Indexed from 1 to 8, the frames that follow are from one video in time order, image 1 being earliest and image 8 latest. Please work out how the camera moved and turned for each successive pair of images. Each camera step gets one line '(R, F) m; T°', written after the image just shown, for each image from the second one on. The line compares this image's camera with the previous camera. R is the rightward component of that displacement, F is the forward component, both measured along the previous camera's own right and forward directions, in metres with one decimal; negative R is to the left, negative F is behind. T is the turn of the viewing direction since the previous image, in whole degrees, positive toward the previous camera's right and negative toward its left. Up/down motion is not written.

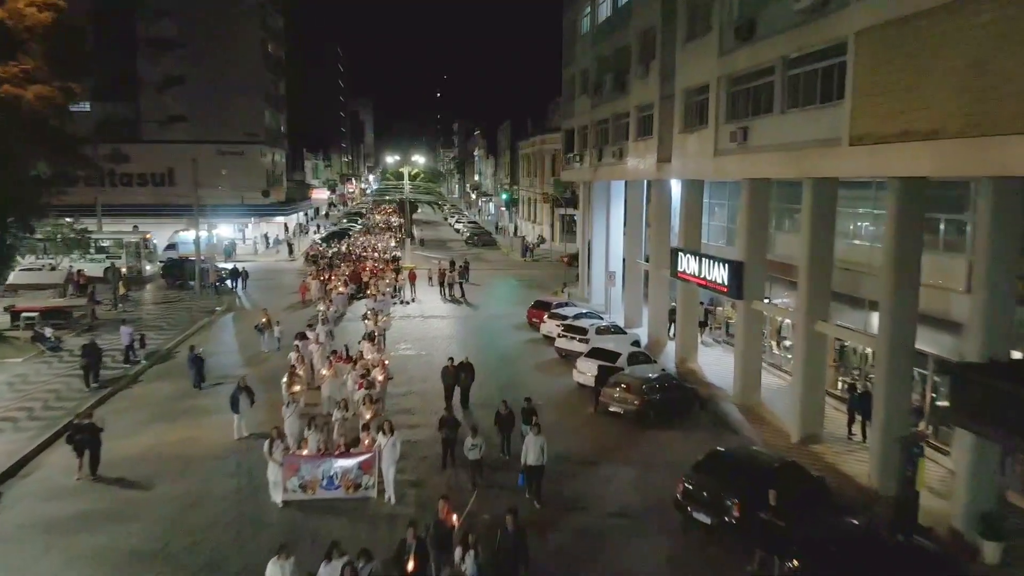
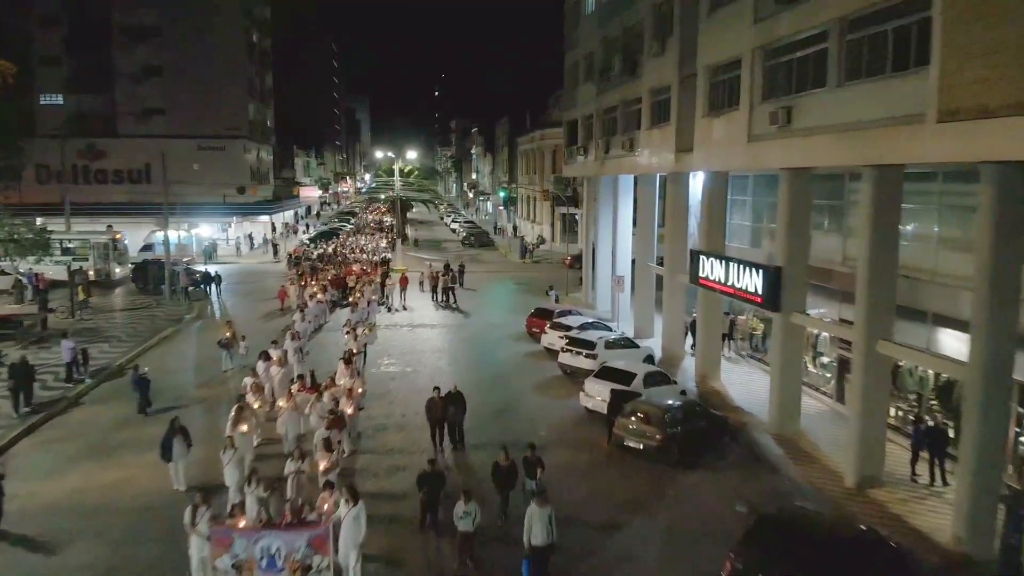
(0.0, +3.2) m; 0°
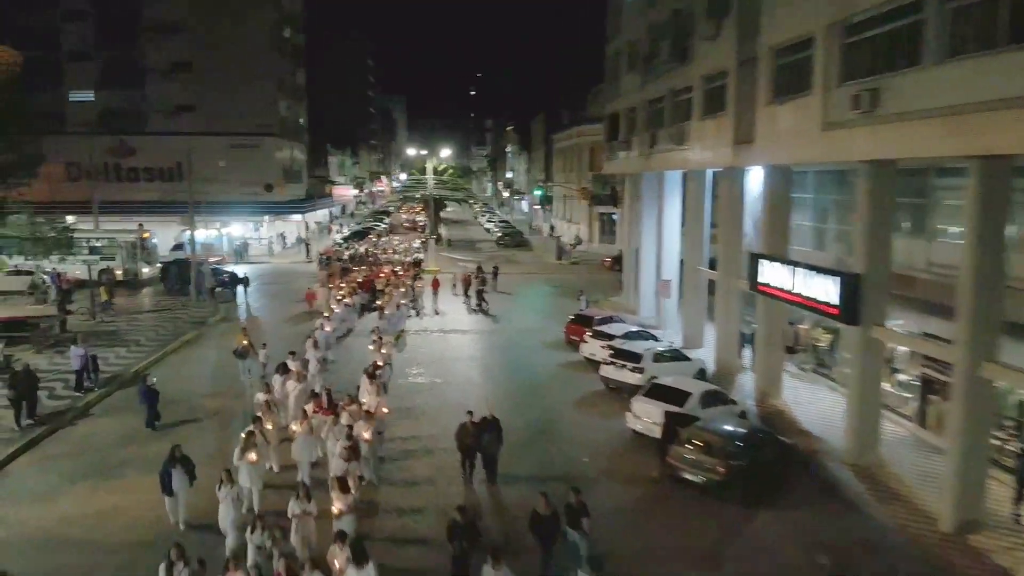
(-0.1, +1.9) m; -3°
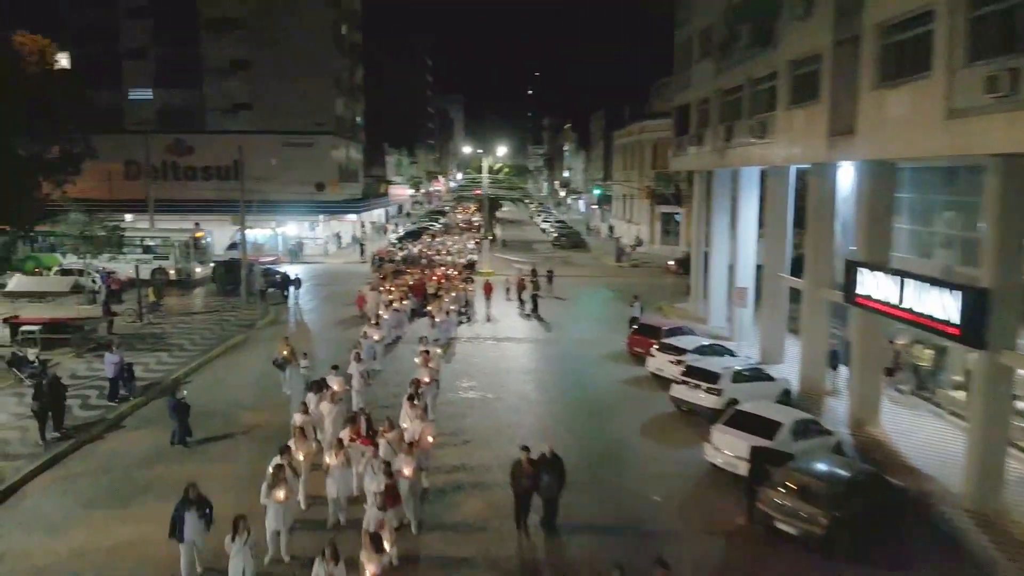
(-0.2, +1.9) m; -4°
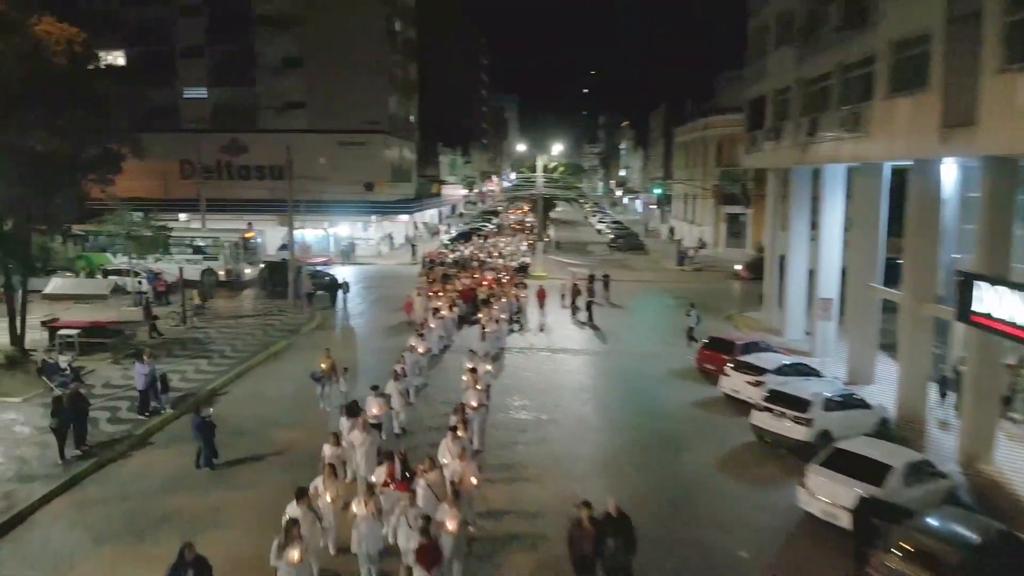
(-0.1, +1.8) m; -4°
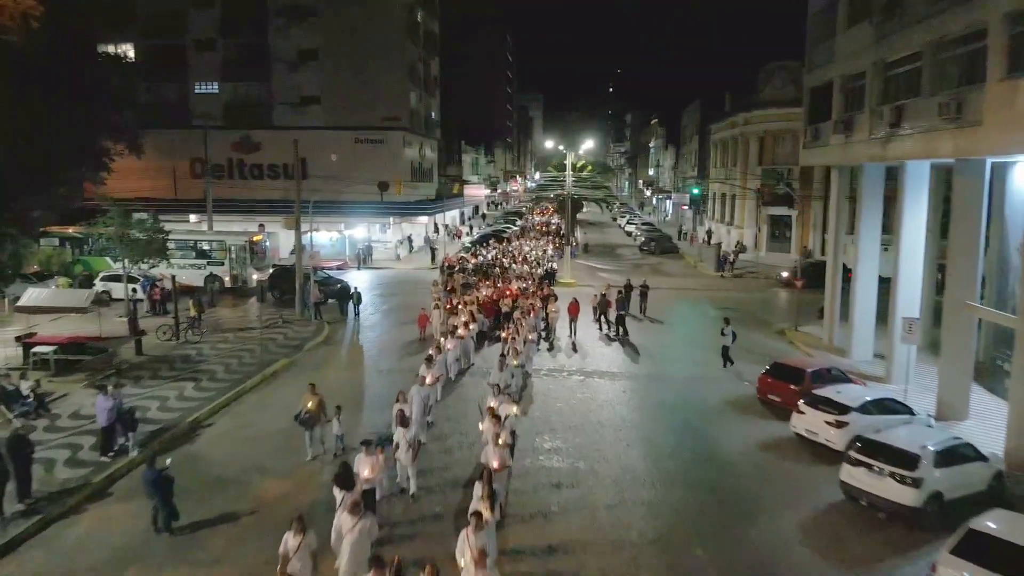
(-0.2, +2.9) m; -2°
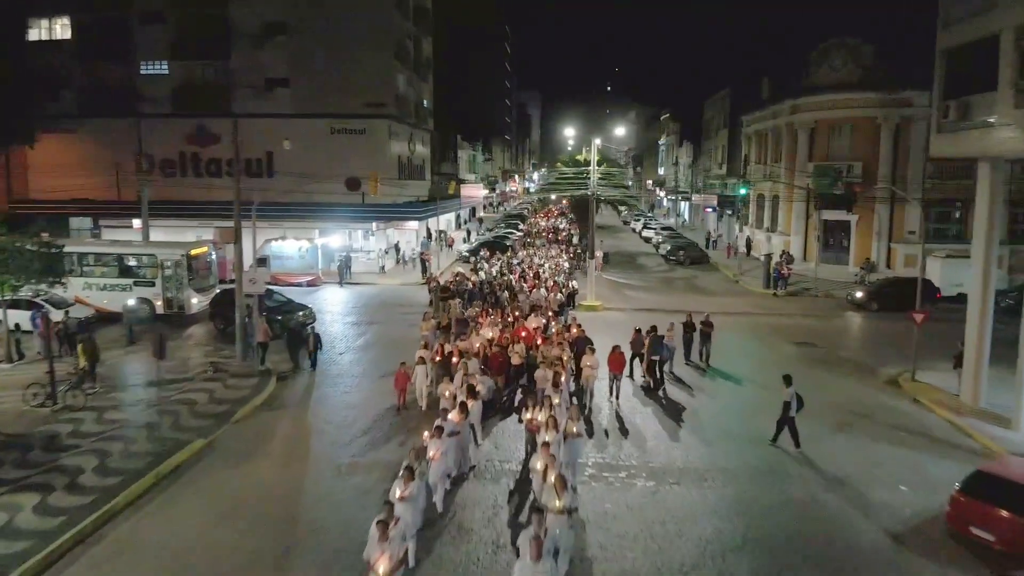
(-0.6, +7.1) m; 0°
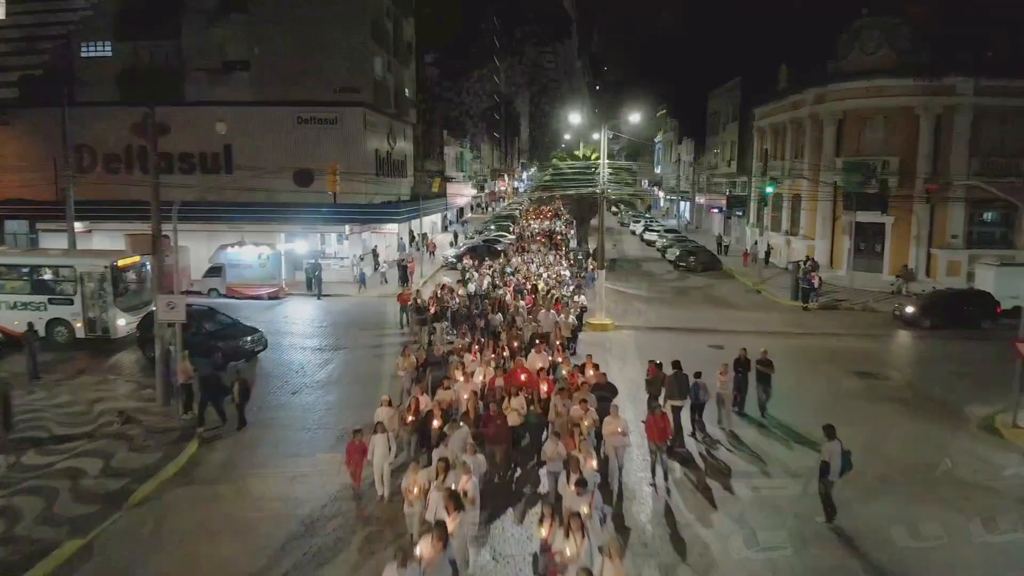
(-0.2, +4.3) m; +1°
